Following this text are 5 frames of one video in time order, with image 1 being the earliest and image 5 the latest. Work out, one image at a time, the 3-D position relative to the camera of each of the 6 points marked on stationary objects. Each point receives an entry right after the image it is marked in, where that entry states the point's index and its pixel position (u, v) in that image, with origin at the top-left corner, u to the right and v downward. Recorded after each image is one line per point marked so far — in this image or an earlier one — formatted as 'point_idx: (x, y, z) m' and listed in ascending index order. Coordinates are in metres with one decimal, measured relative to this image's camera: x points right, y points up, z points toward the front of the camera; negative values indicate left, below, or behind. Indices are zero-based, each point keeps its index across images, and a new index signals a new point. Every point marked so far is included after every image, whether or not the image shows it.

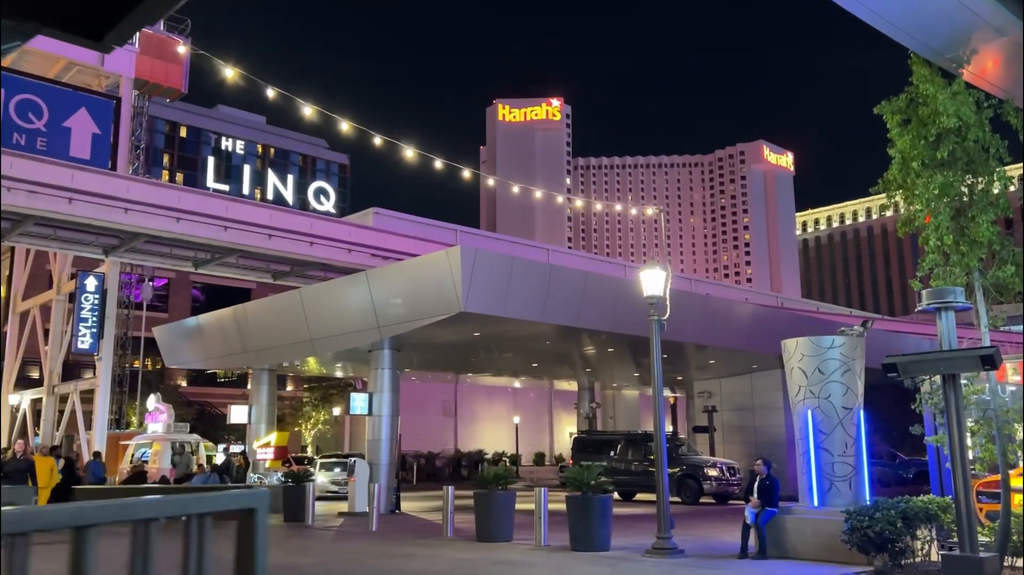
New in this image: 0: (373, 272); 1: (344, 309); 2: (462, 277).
0: (-3.1, +0.3, +18.6) m
1: (-3.9, -0.5, +19.8) m
2: (-1.0, +0.1, +16.7) m
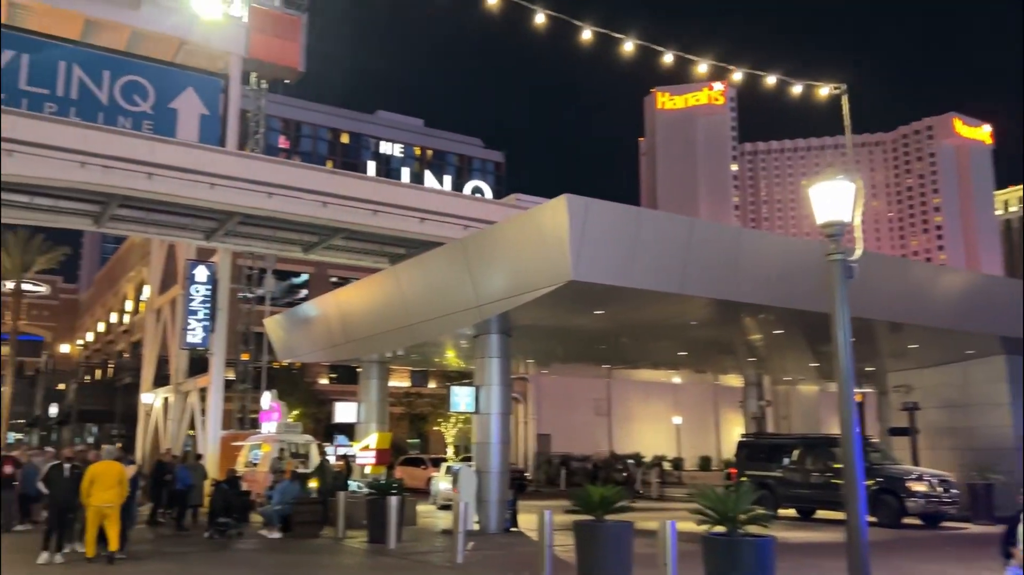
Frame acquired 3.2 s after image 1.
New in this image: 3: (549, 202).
0: (-0.8, +0.9, +15.3) m
1: (-1.4, 0.0, +16.6) m
2: (+0.9, +0.7, +13.0) m
3: (+0.6, +1.3, +13.1) m
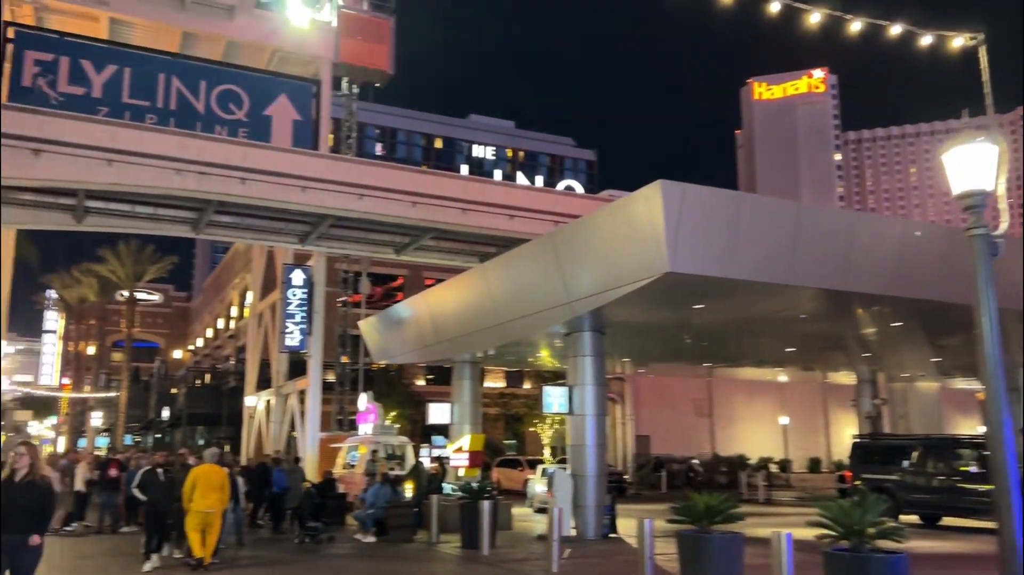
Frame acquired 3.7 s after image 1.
0: (+0.8, +0.9, +14.7) m
1: (+0.4, +0.1, +16.0) m
2: (+2.2, +0.8, +12.2) m
3: (+1.9, +1.4, +12.4) m
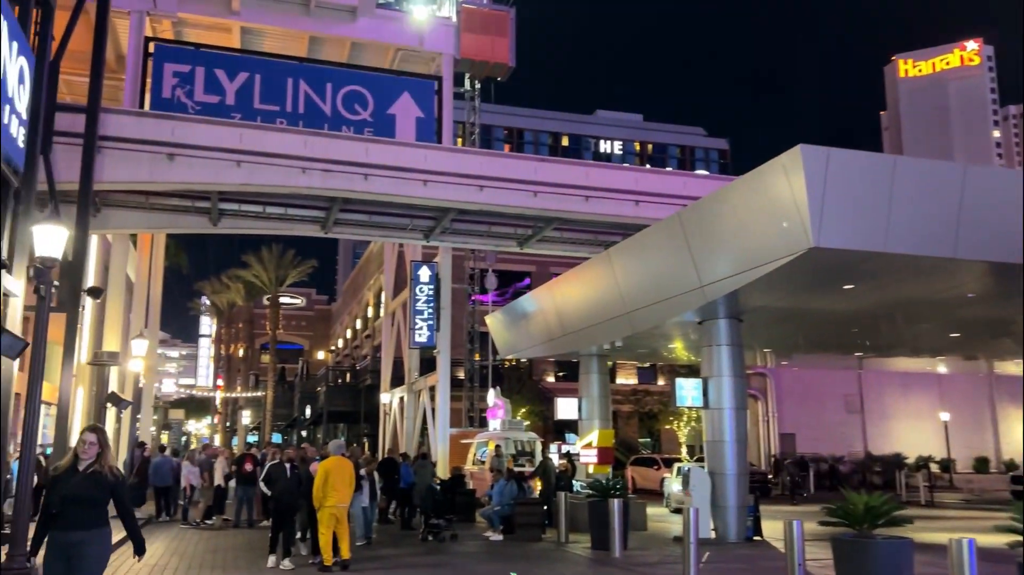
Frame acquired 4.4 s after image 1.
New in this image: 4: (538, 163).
0: (+2.8, +1.2, +13.7) m
1: (+2.7, +0.3, +15.1) m
2: (+3.9, +1.1, +11.1) m
3: (+3.6, +1.7, +11.3) m
4: (+0.6, +2.9, +19.9) m
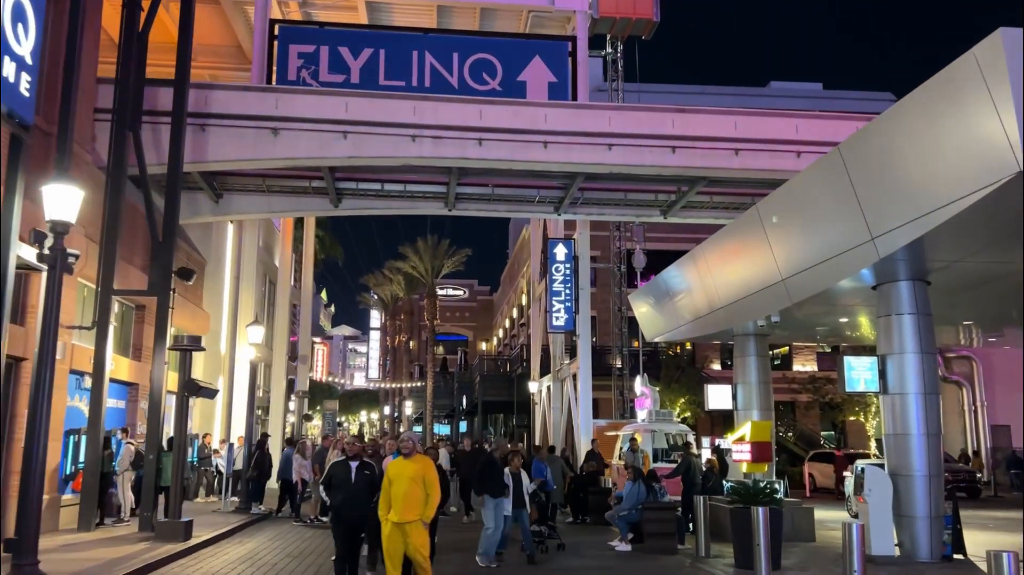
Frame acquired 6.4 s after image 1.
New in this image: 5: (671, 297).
0: (+4.3, +1.8, +10.9) m
1: (+4.5, +0.9, +12.3) m
2: (+4.8, +1.7, +8.1) m
3: (+4.5, +2.3, +8.4) m
4: (+3.4, +3.5, +17.4) m
5: (+3.7, -0.3, +19.7) m
